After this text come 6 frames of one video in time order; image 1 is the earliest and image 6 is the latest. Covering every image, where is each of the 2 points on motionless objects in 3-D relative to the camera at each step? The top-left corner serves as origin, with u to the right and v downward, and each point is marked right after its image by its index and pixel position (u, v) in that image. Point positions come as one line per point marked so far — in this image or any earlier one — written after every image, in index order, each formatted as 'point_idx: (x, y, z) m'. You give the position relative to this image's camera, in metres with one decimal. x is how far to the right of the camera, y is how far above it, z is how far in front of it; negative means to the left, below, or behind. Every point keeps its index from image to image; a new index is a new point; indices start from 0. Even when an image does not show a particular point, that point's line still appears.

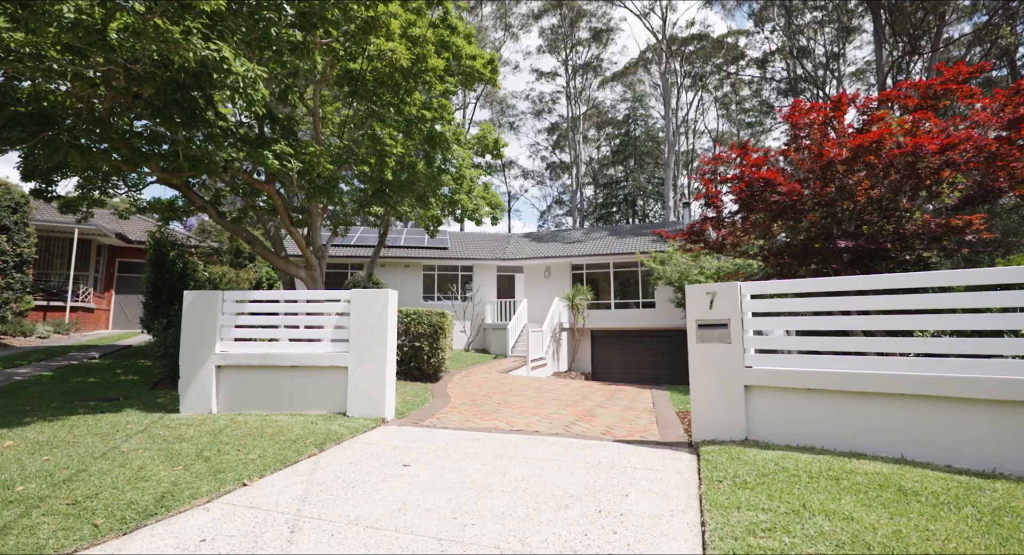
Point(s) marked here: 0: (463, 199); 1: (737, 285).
0: (-1.3, +2.0, +12.9) m
1: (+2.0, -0.1, +4.4) m
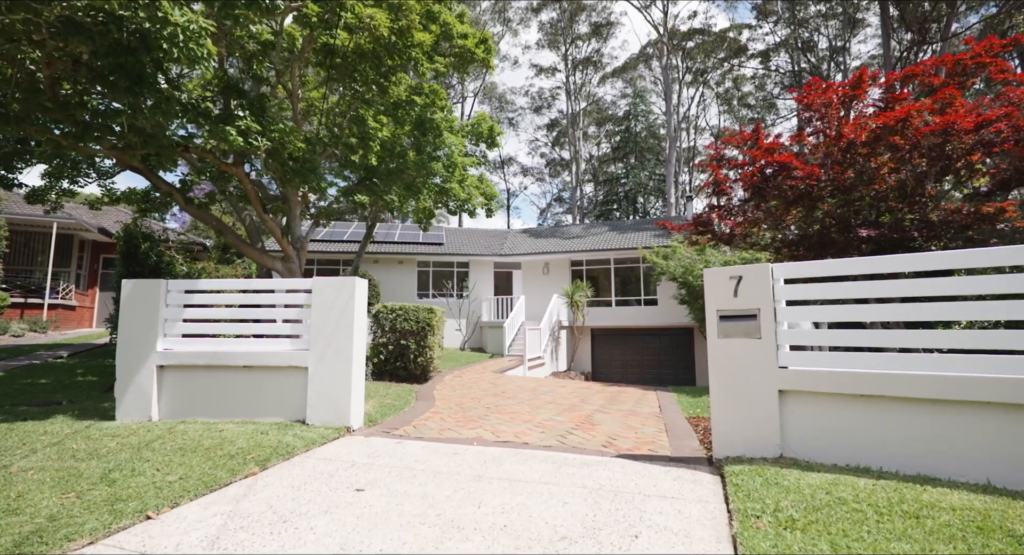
0: (-1.4, +2.2, +12.1) m
1: (+1.9, +0.1, +3.6) m
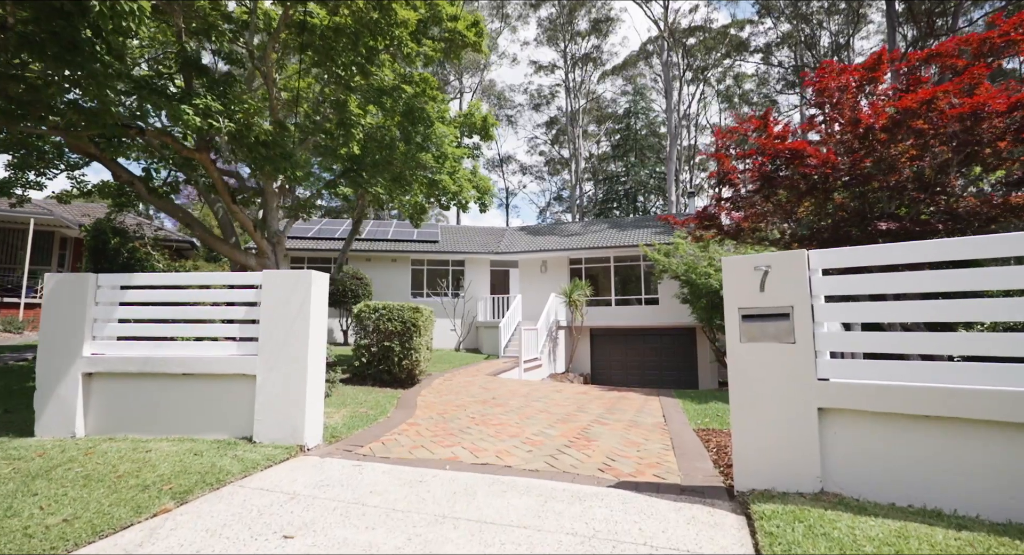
0: (-1.6, +2.3, +11.4) m
1: (+1.8, +0.1, +3.0) m
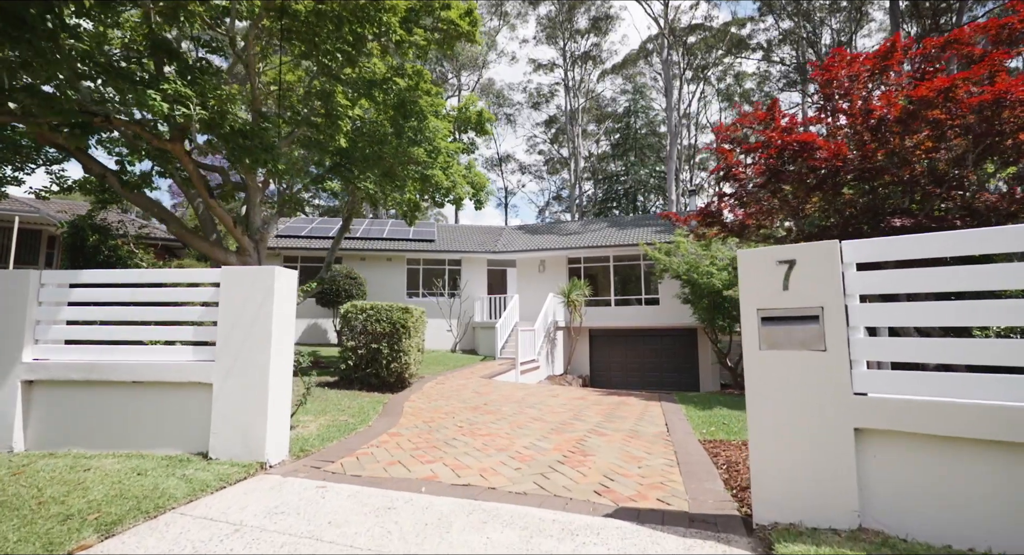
0: (-1.7, +2.3, +11.0) m
1: (+1.7, +0.2, +2.5) m
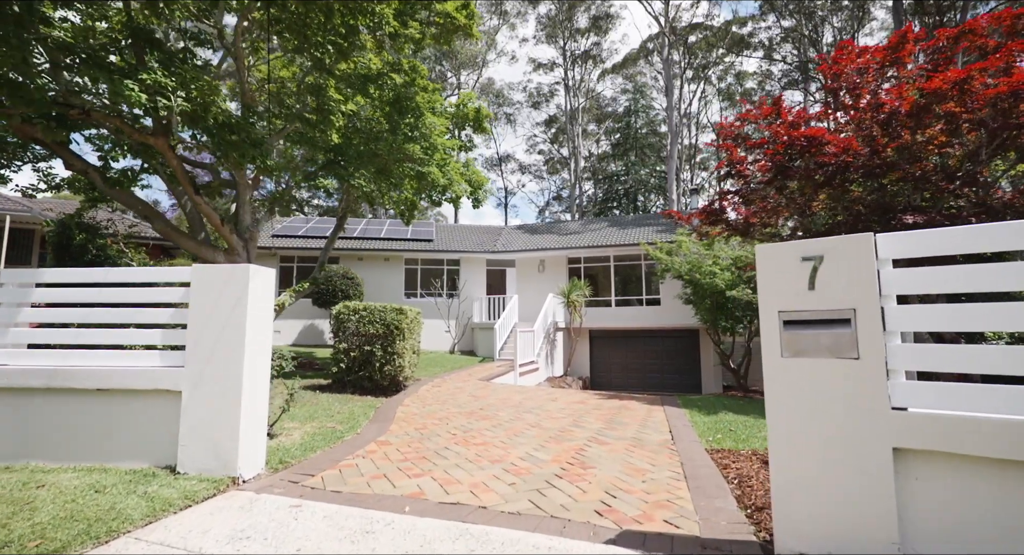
0: (-1.7, +2.3, +10.7) m
1: (+1.6, +0.2, +2.2) m
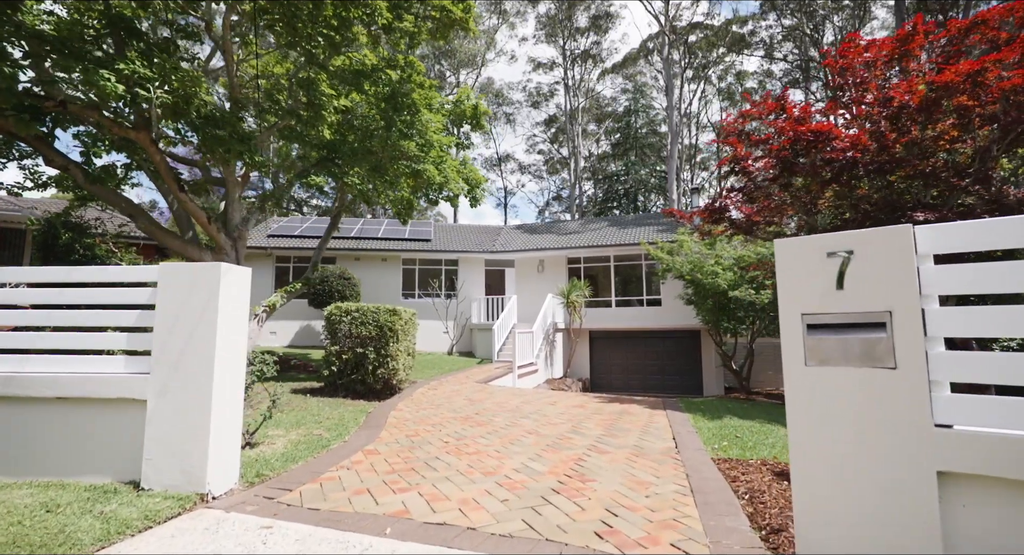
0: (-1.7, +2.3, +10.5) m
1: (+1.6, +0.2, +2.0) m
